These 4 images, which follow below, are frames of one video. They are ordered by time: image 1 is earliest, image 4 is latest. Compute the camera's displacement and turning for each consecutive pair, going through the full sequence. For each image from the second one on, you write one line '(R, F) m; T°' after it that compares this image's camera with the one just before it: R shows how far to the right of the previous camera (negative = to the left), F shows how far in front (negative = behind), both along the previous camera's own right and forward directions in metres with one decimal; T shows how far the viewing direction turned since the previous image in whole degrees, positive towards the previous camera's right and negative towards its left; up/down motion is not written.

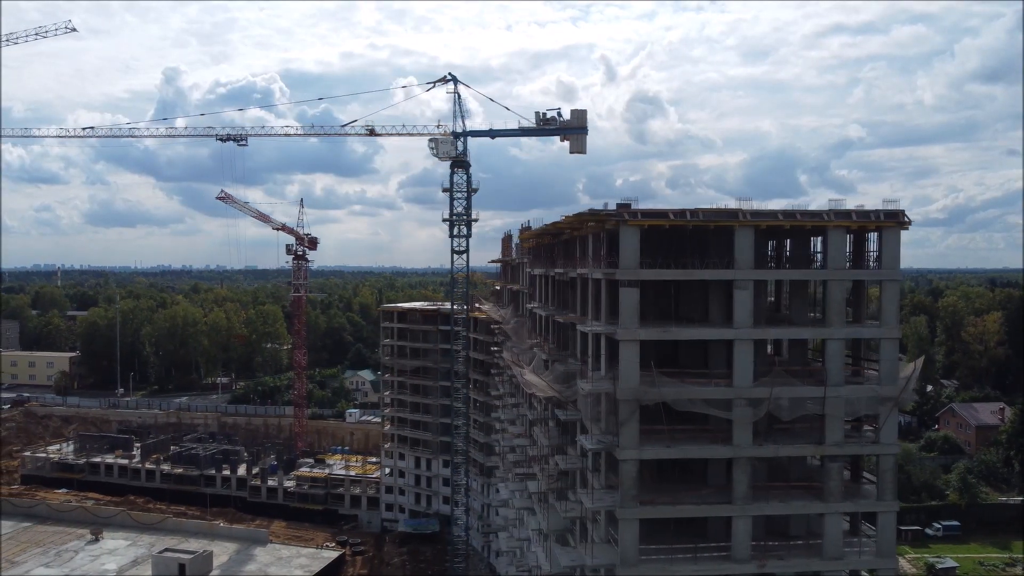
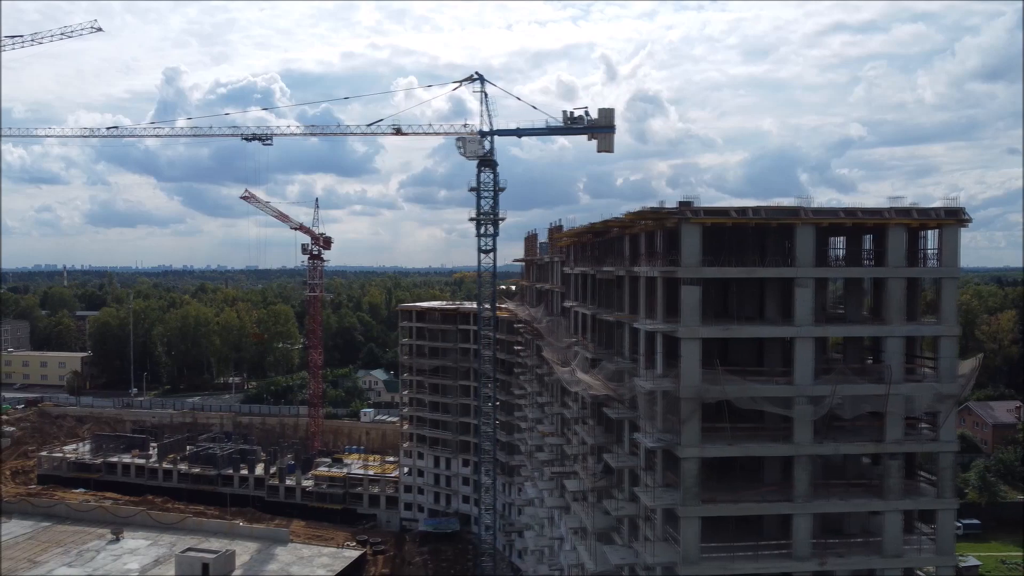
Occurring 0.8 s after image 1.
(-1.2, 0.0) m; 0°
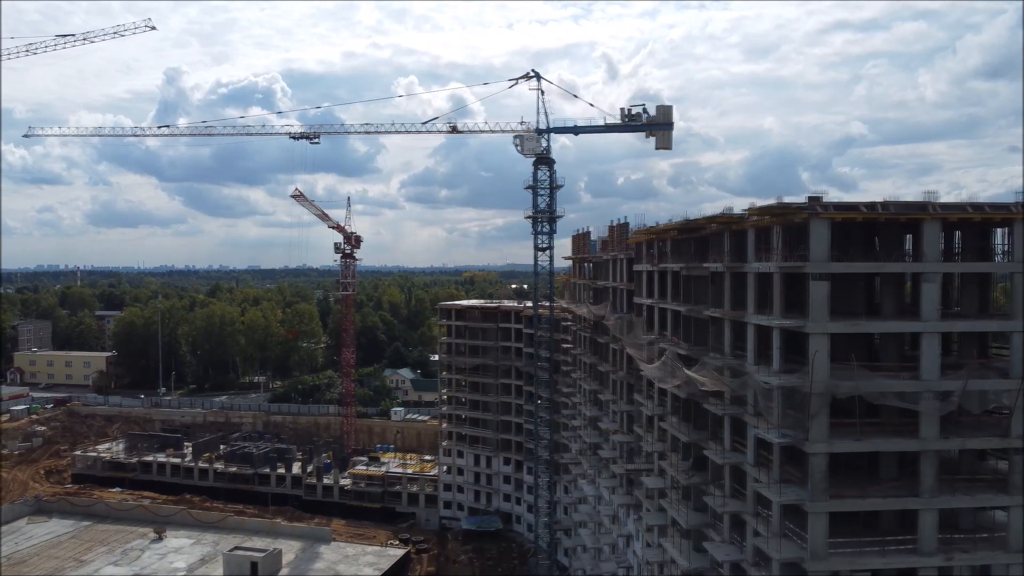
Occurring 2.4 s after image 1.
(-2.6, 0.0) m; 0°
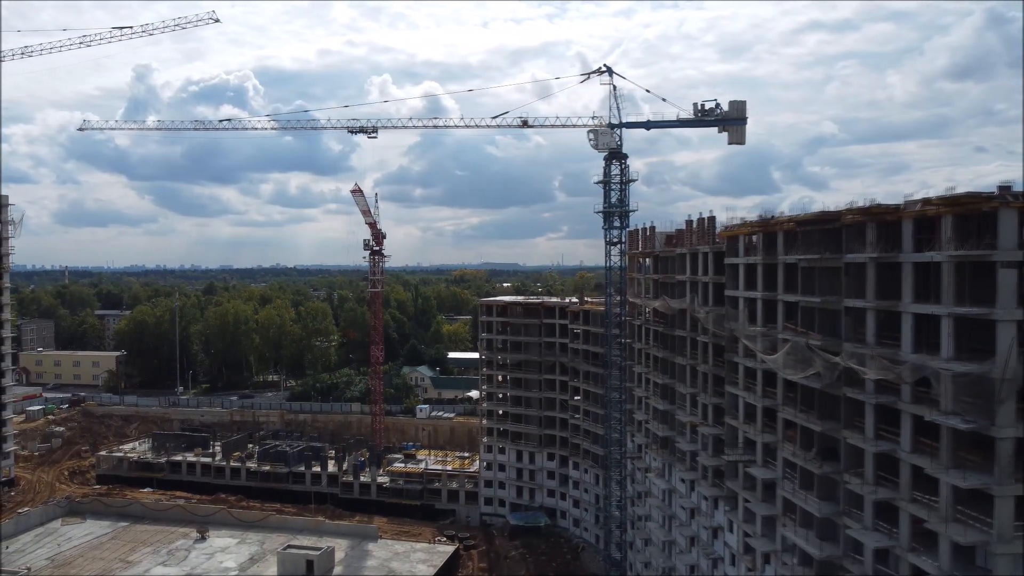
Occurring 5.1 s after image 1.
(-4.4, +0.1) m; +2°
